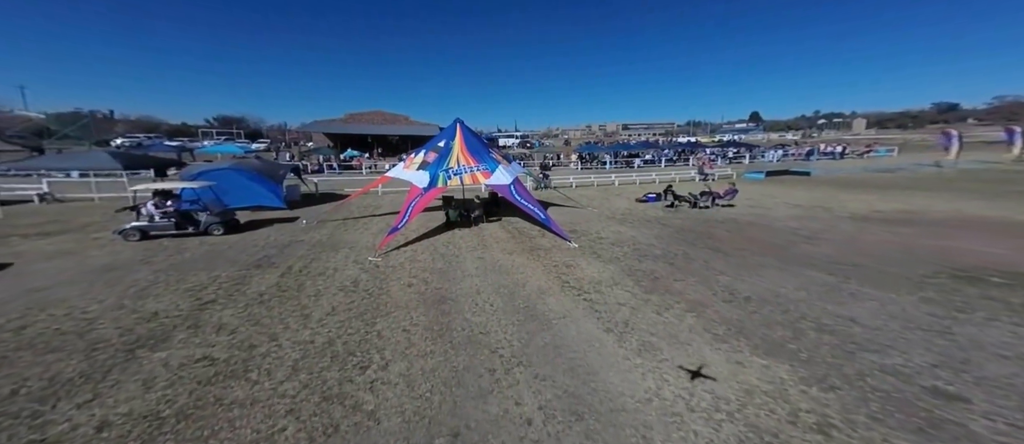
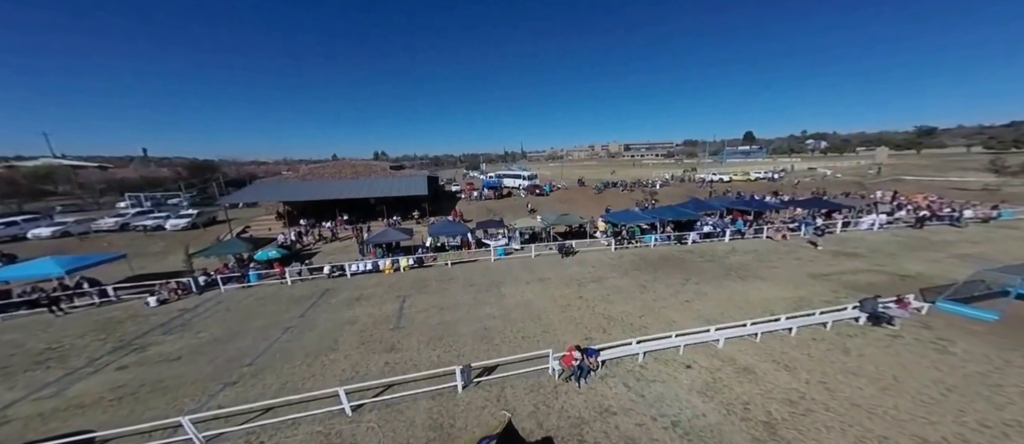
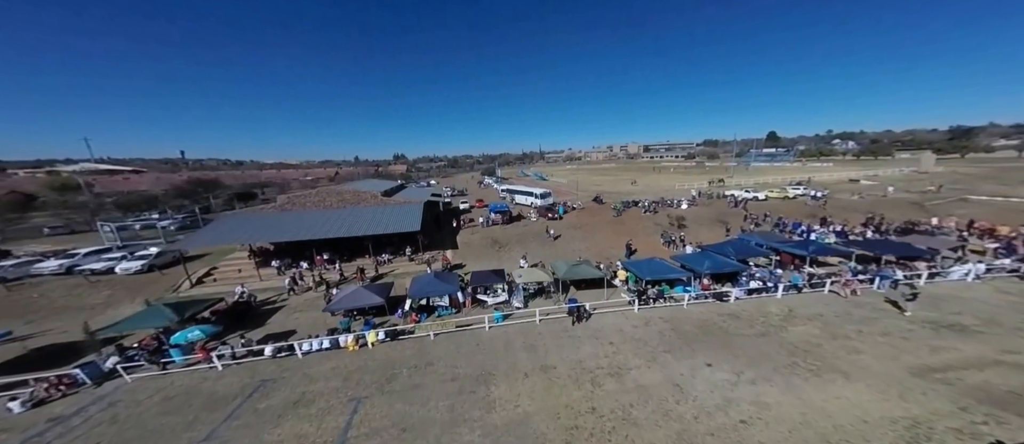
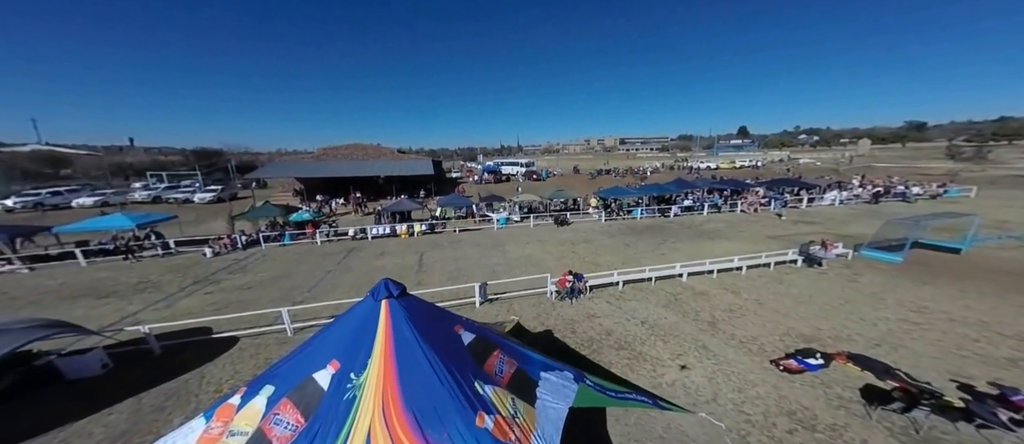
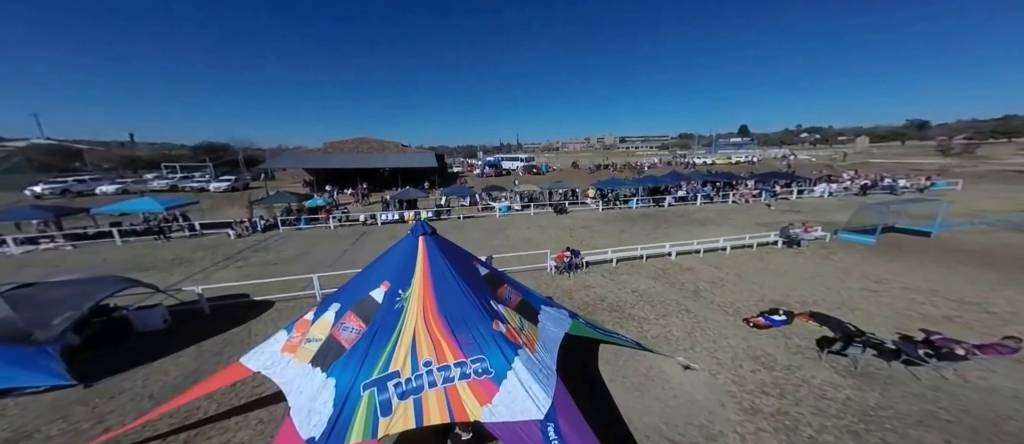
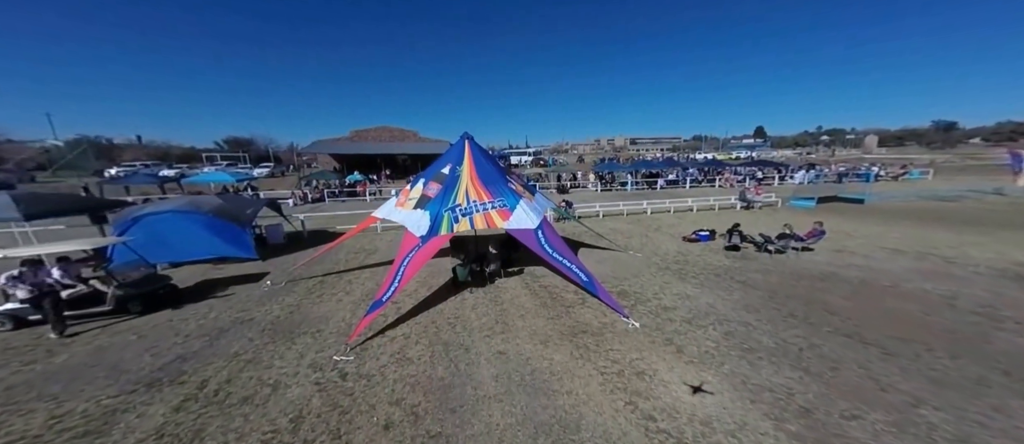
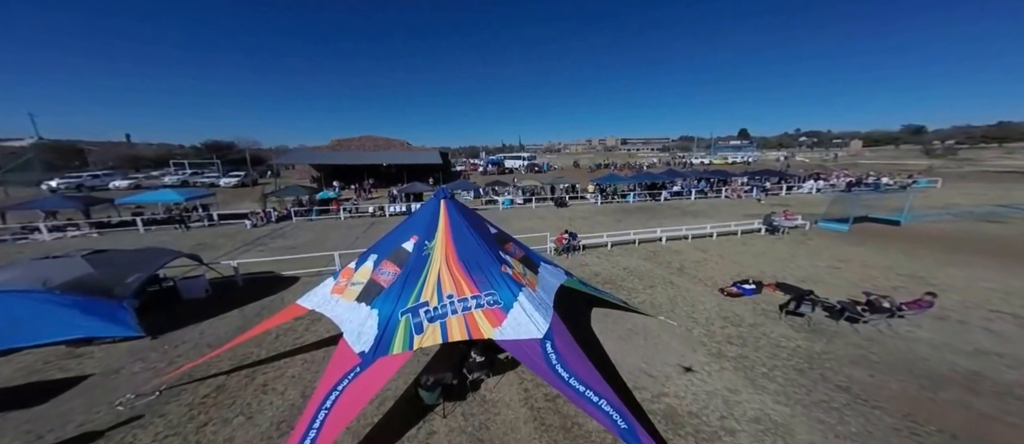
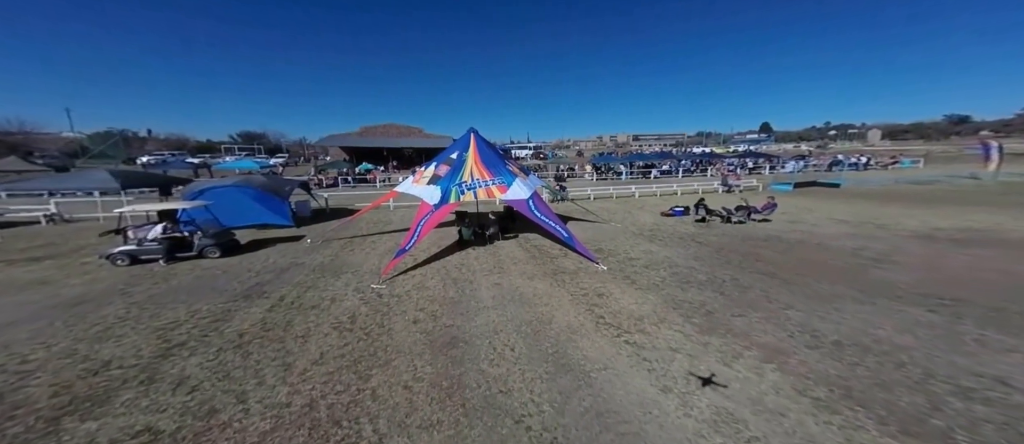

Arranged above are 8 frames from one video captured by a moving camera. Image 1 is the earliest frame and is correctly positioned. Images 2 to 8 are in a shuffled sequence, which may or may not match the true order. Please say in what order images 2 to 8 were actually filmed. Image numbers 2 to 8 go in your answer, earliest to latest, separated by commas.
8, 6, 7, 5, 4, 2, 3
